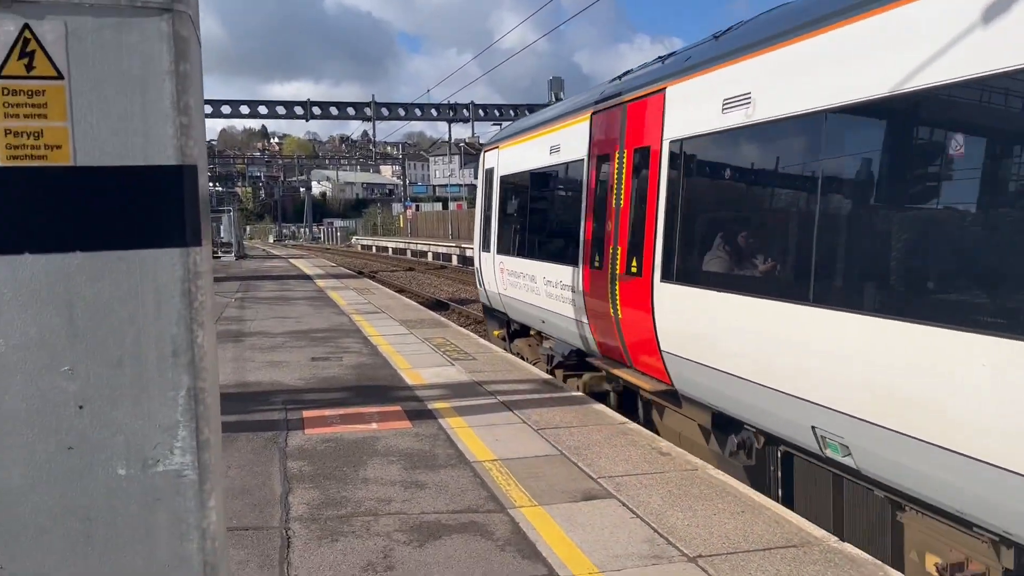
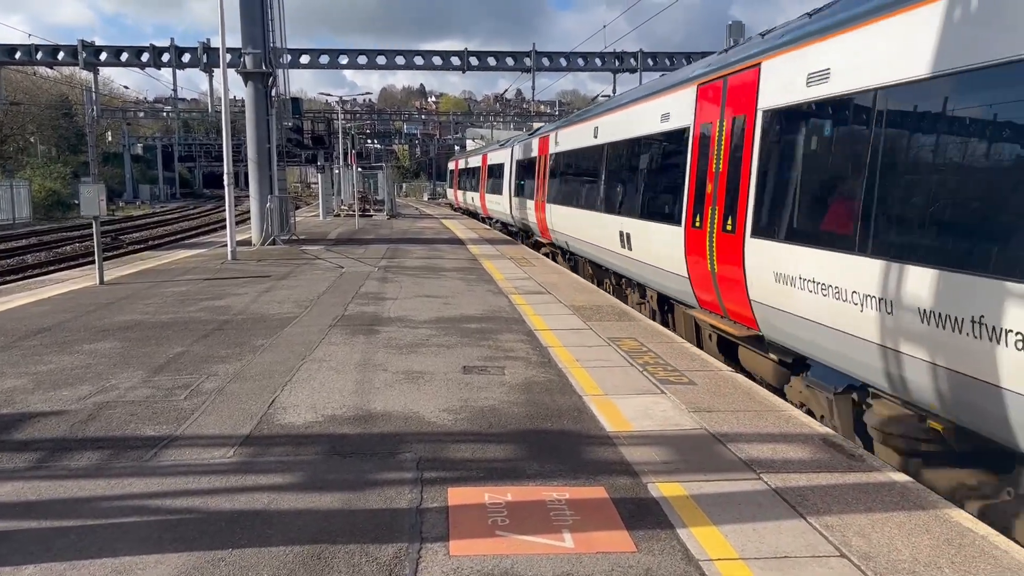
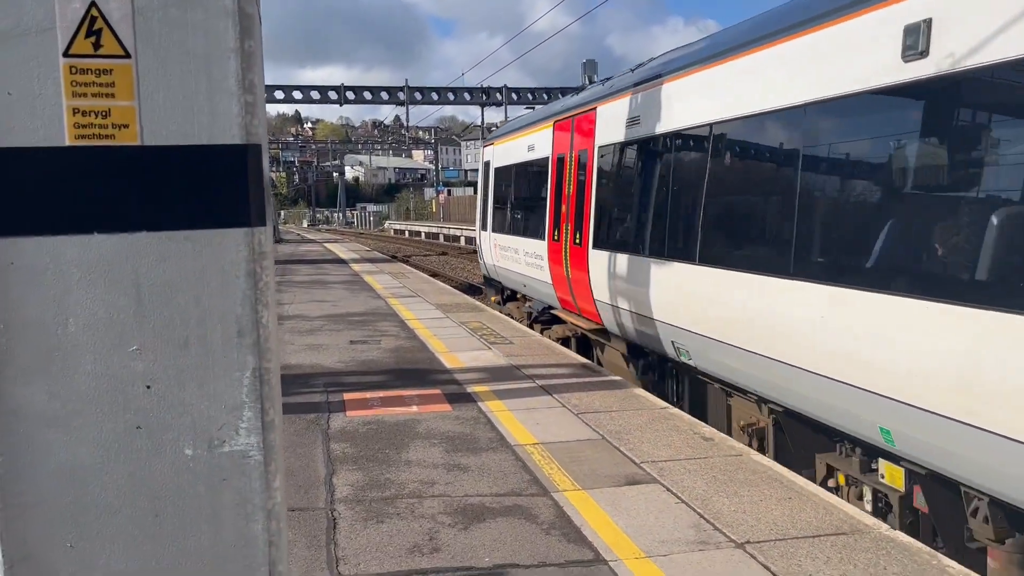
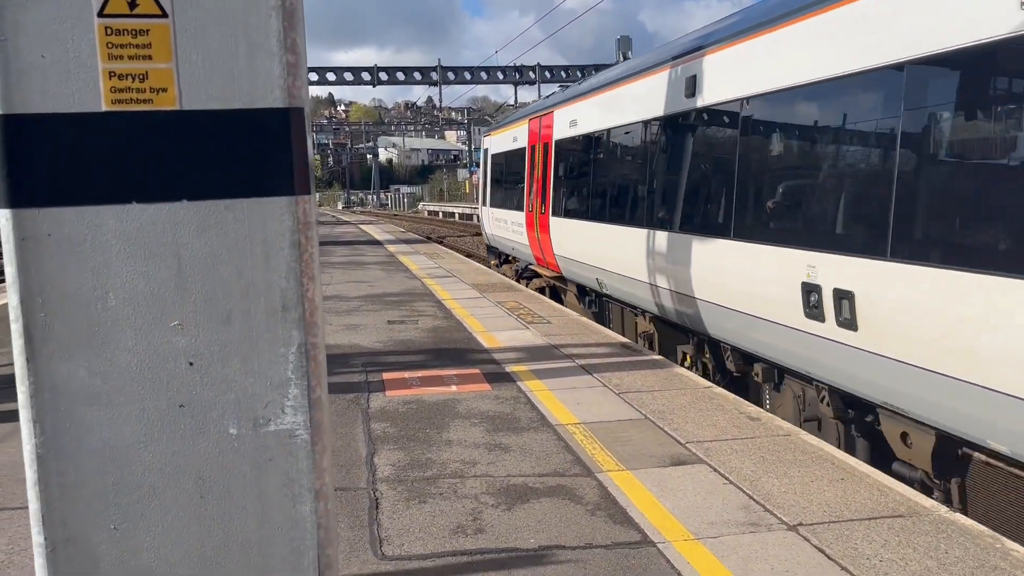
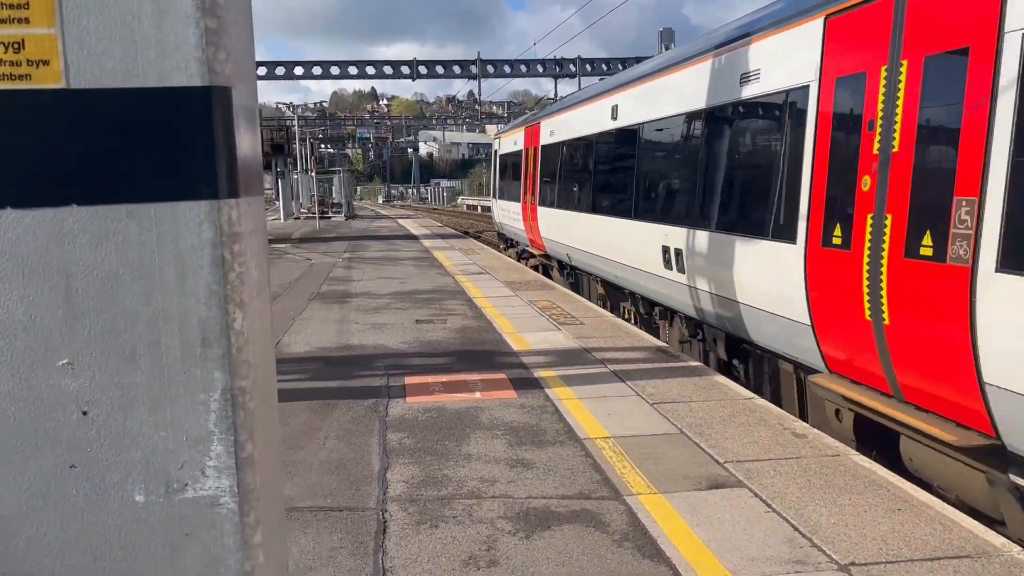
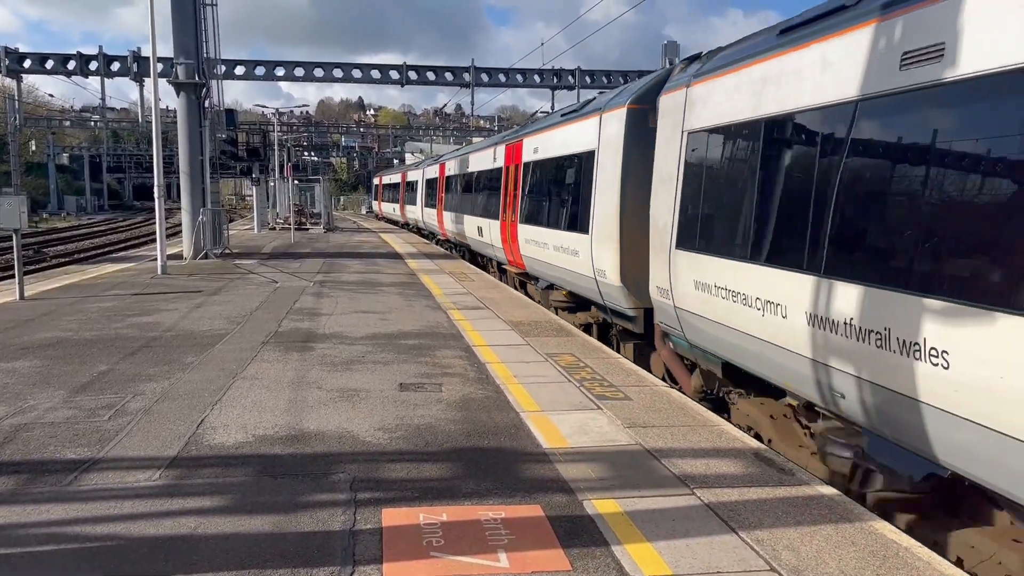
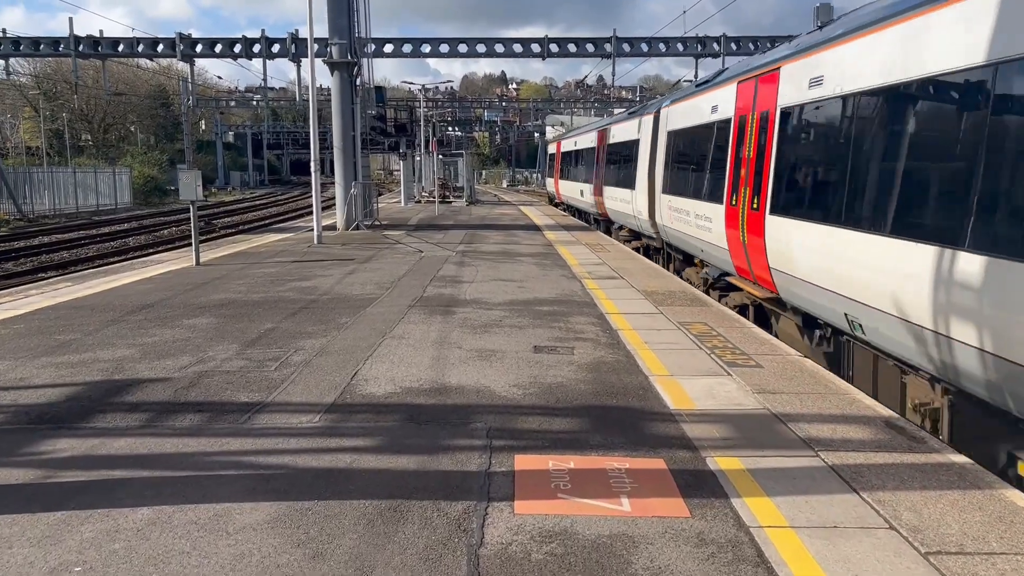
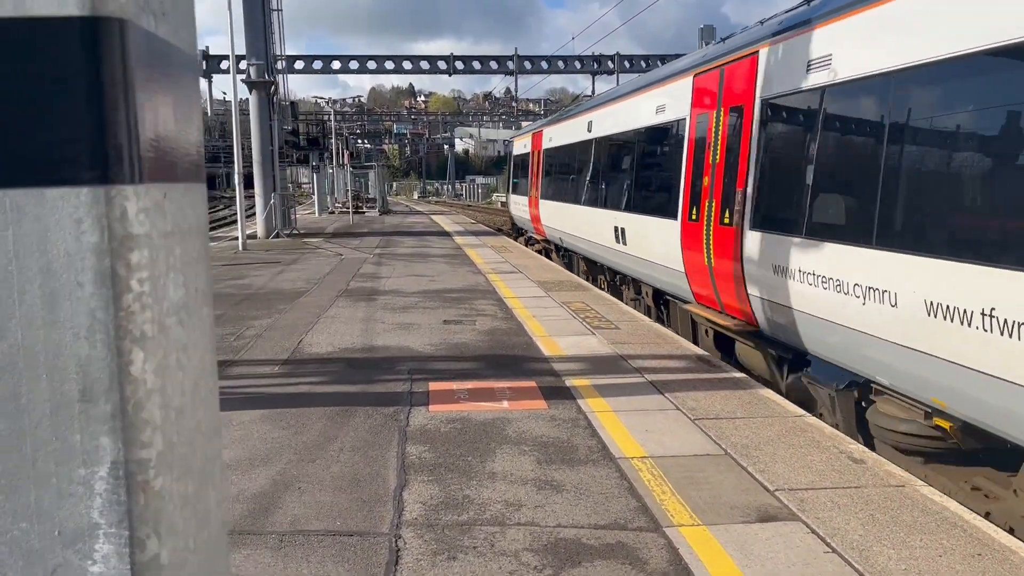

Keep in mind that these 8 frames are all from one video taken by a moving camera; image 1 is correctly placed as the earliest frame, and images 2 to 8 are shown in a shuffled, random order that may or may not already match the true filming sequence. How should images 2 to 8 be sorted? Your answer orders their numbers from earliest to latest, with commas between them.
3, 4, 5, 8, 7, 2, 6
